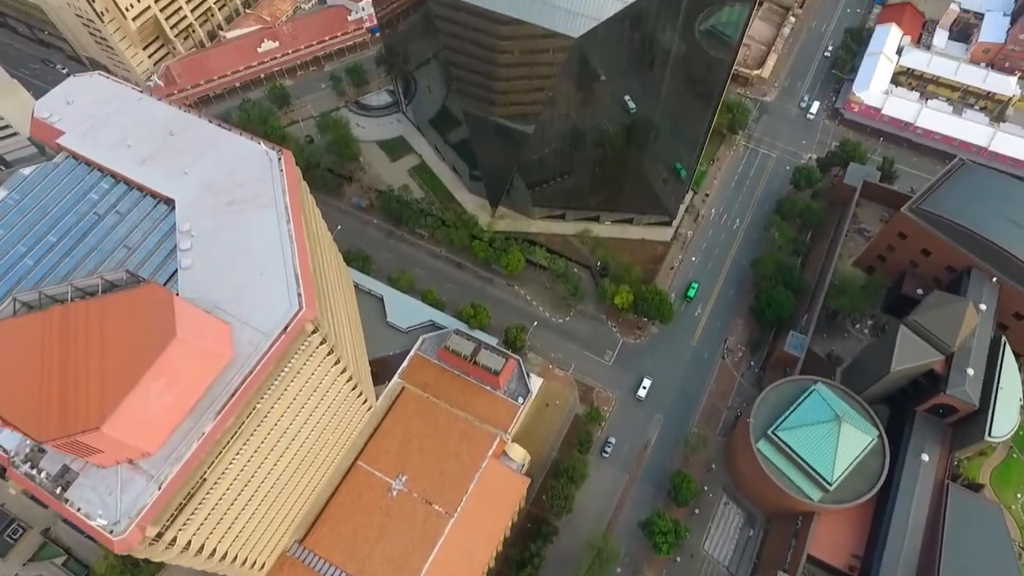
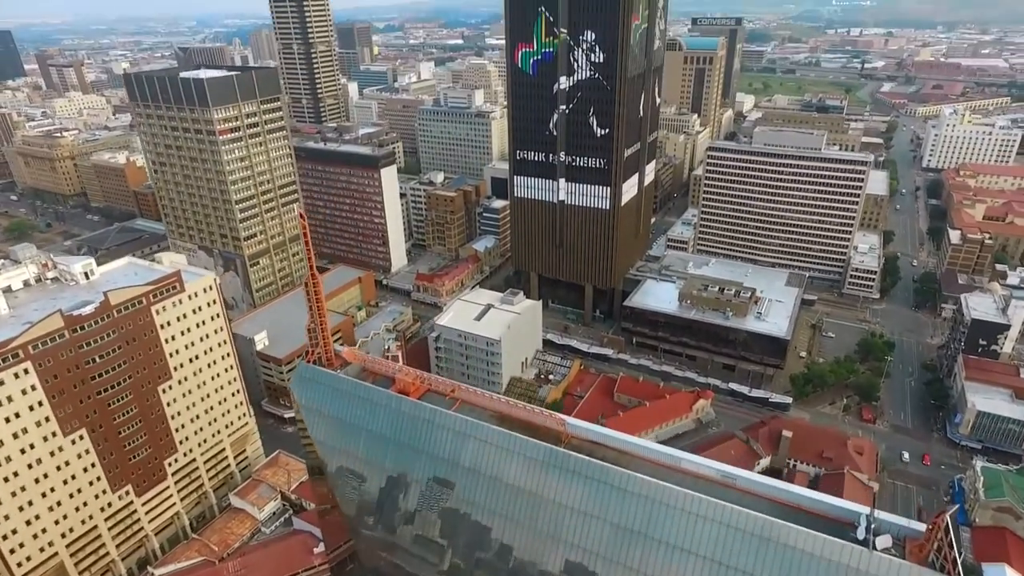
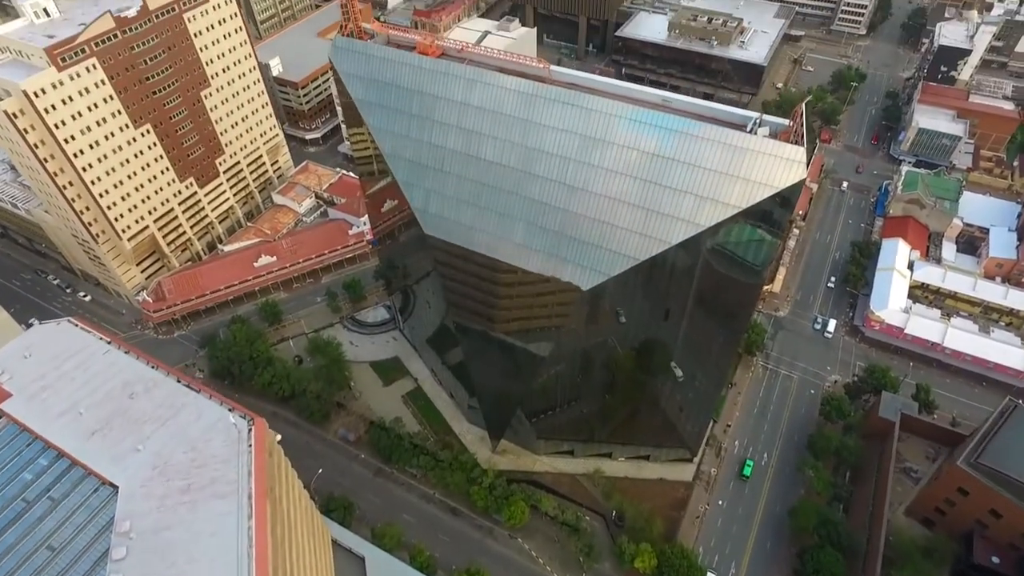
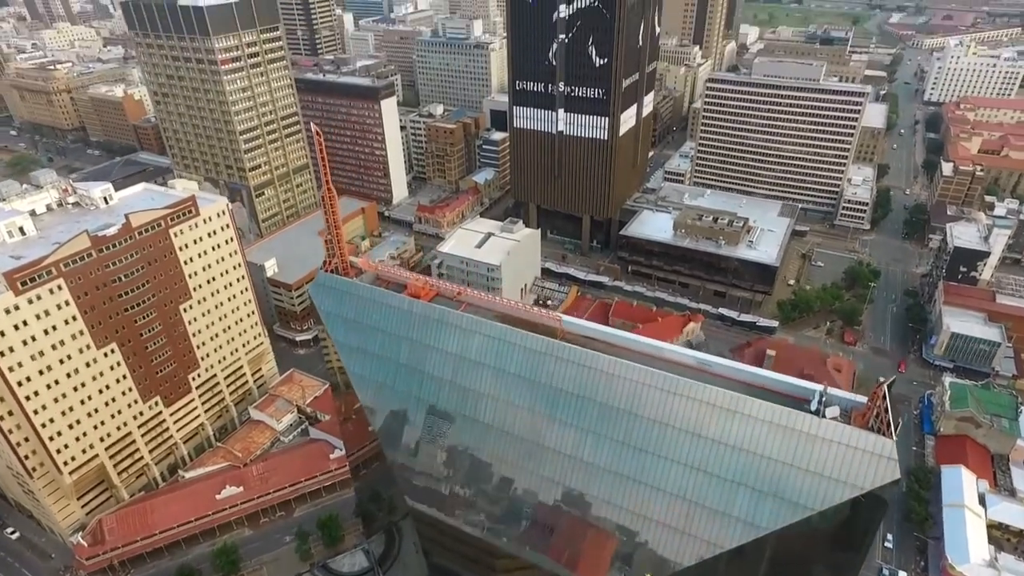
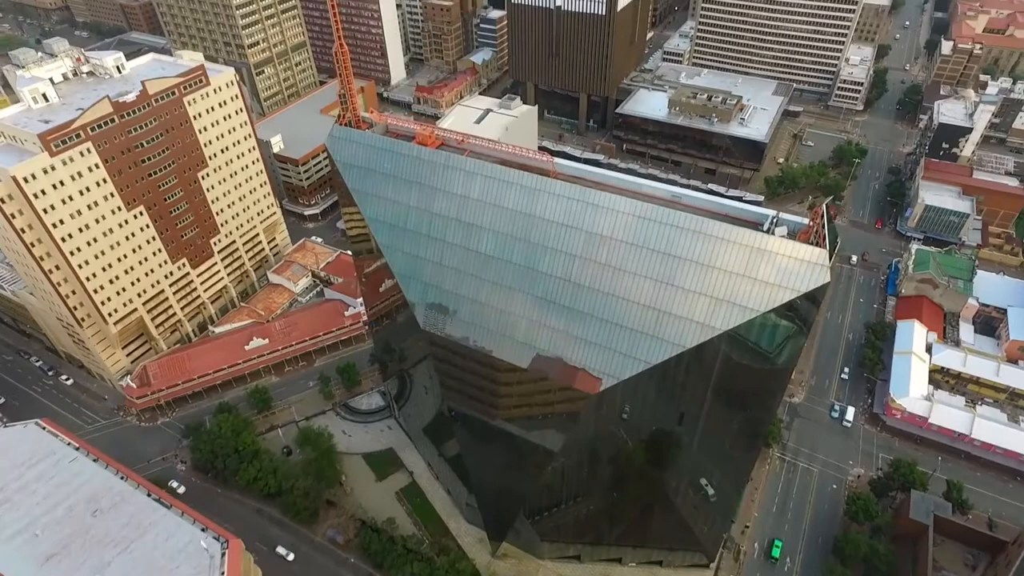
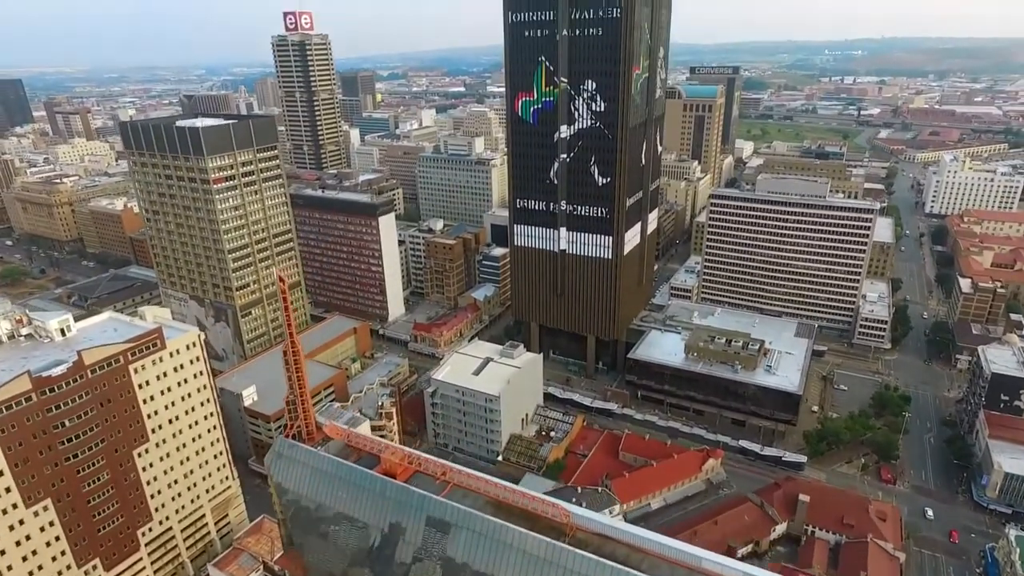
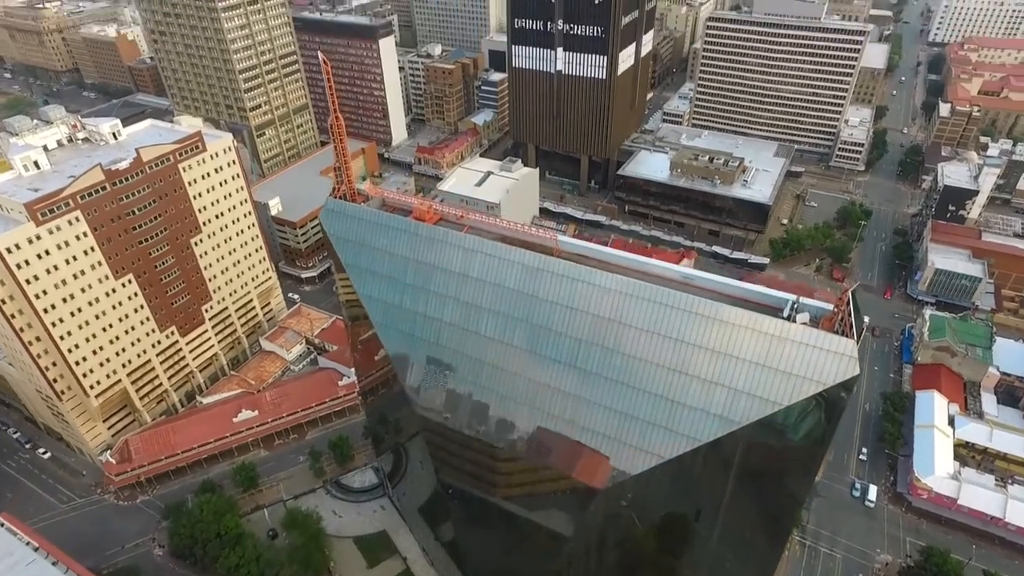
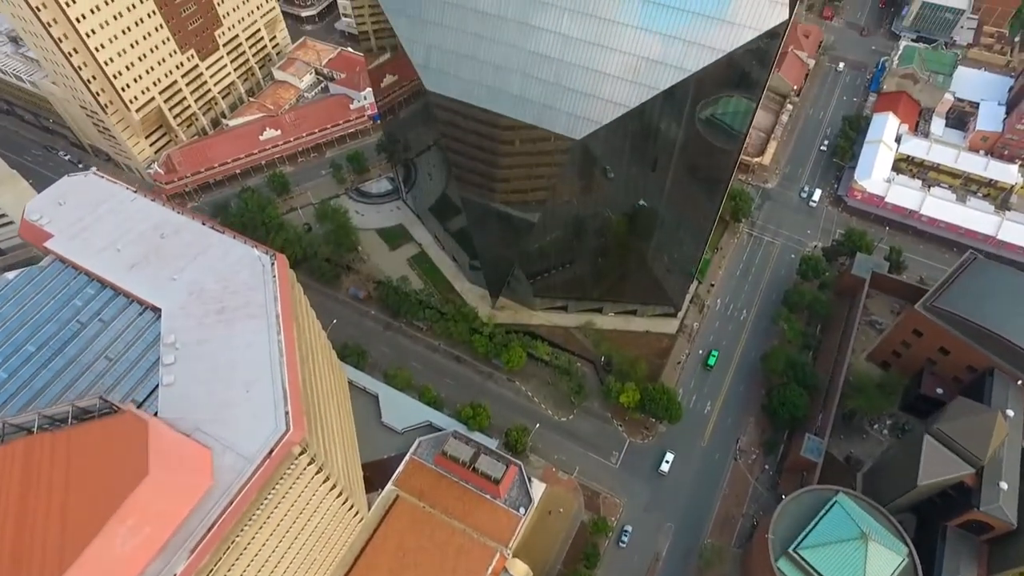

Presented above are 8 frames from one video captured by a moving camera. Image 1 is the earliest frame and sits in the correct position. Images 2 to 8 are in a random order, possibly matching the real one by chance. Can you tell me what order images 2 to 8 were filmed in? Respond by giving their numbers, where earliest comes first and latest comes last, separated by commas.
8, 3, 5, 7, 4, 2, 6
